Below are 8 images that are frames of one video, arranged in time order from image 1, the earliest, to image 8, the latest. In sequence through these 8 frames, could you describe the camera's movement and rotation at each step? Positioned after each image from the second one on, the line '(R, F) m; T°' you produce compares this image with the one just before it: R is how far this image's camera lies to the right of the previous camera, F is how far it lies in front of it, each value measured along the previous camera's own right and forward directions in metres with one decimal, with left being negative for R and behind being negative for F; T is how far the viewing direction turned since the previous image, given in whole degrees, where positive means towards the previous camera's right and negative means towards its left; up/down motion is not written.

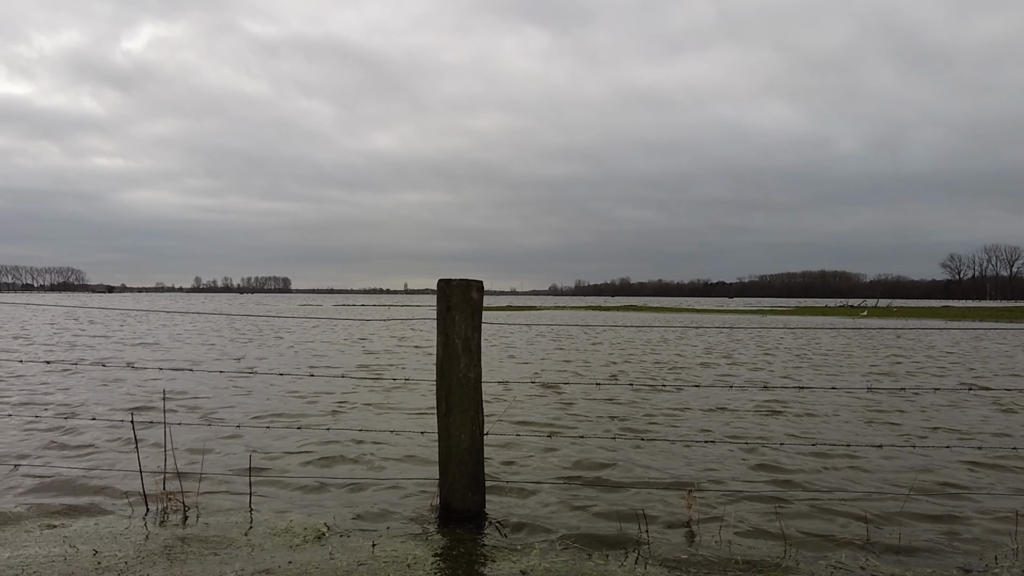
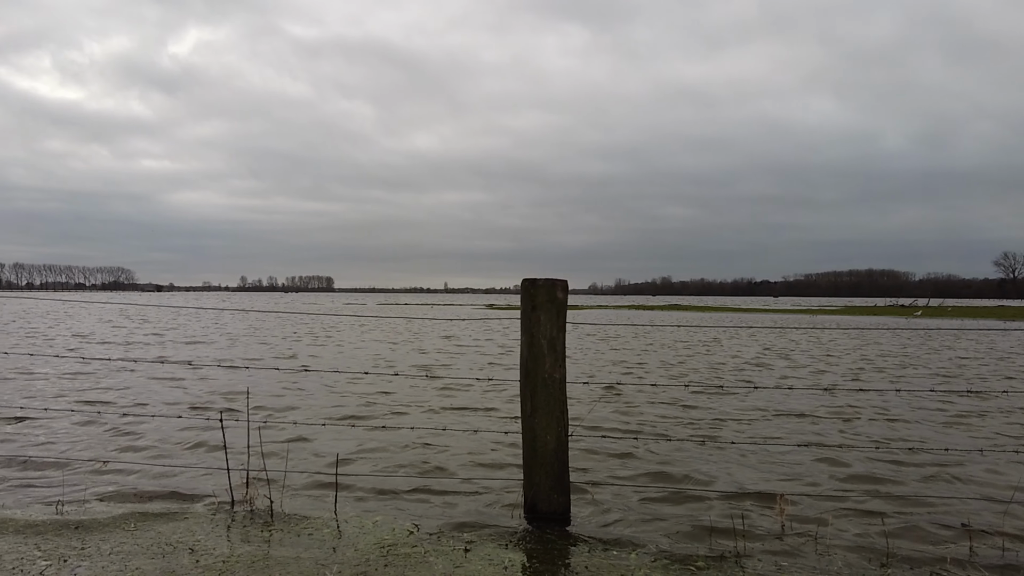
(-0.3, +0.1) m; -3°
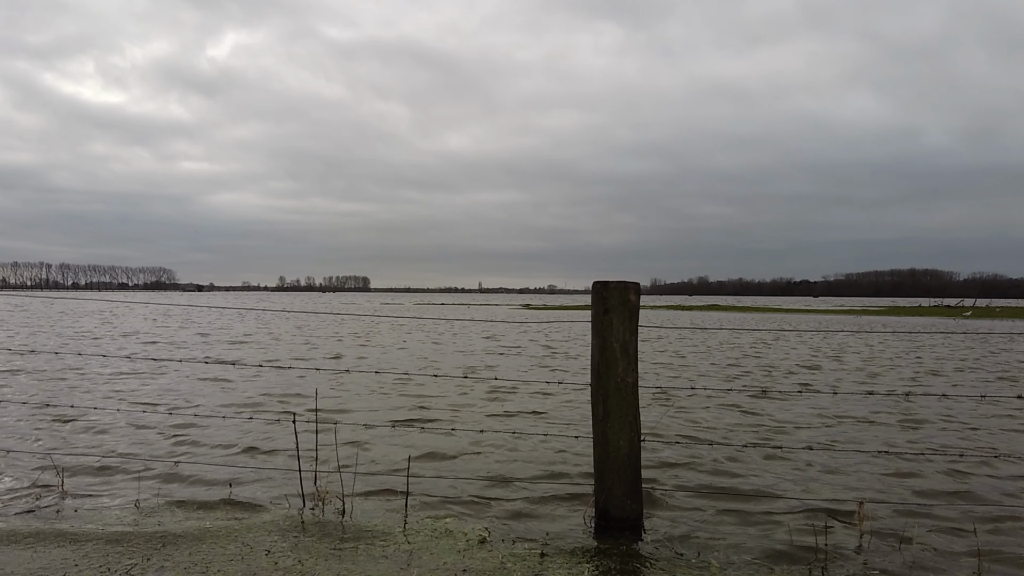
(-0.2, +0.1) m; -2°
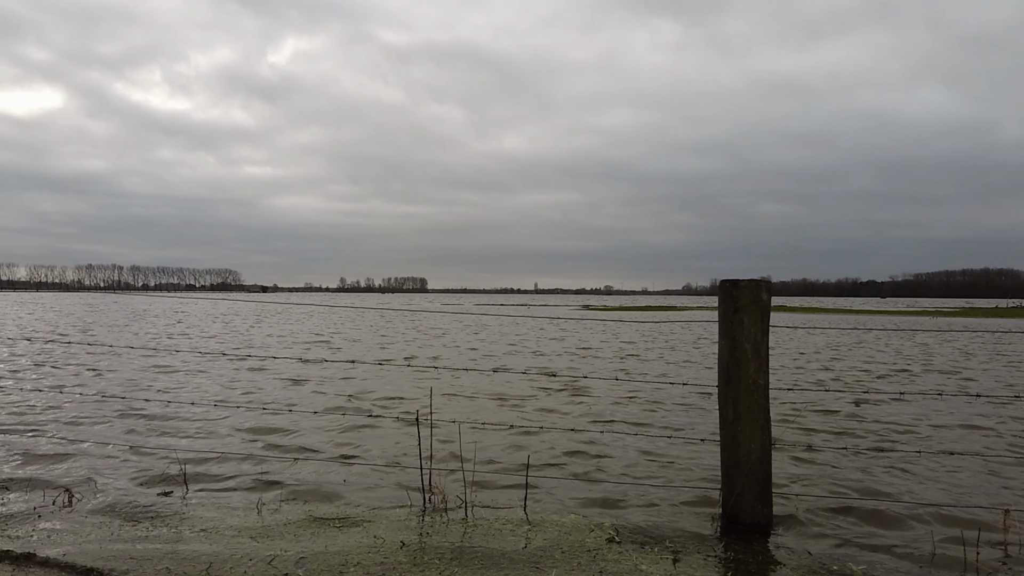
(-0.4, 0.0) m; -4°
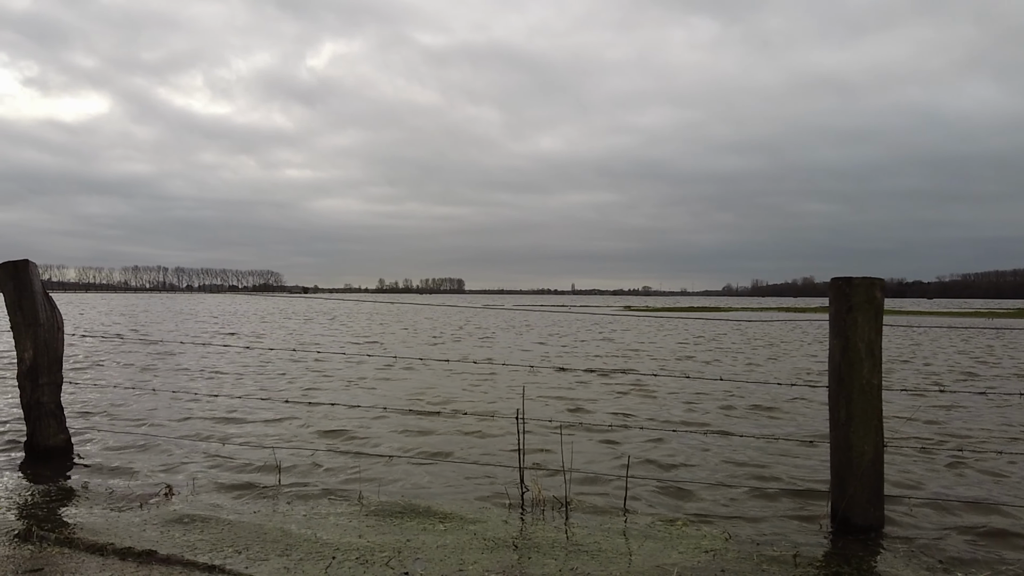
(-0.4, 0.0) m; -3°
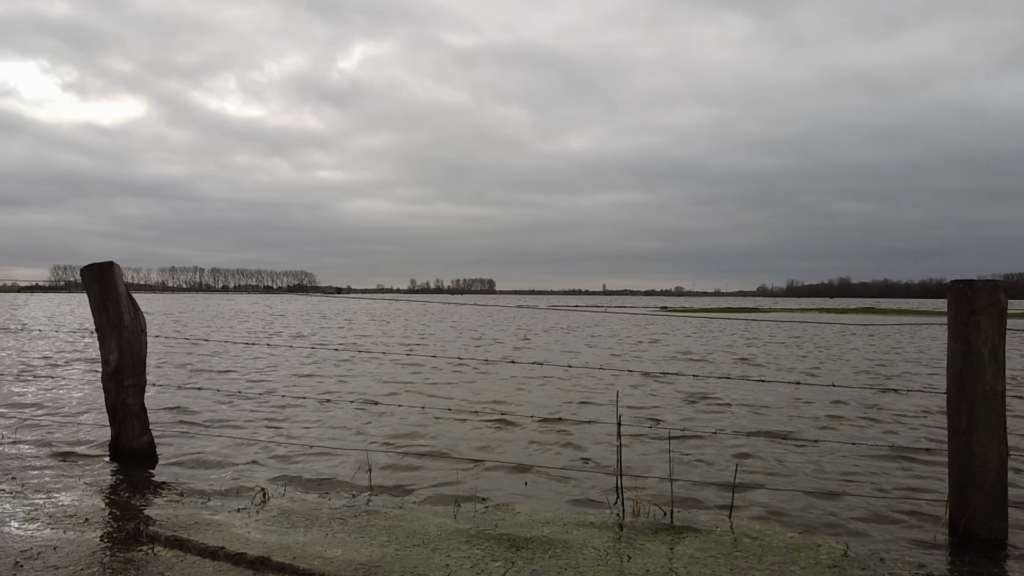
(-0.5, +0.1) m; -2°
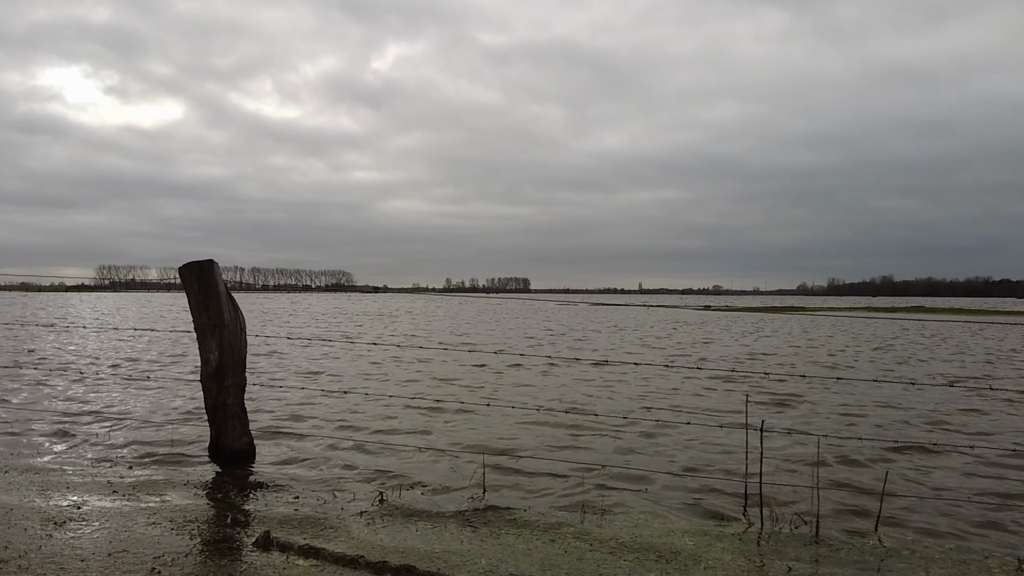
(-0.6, +0.2) m; -3°
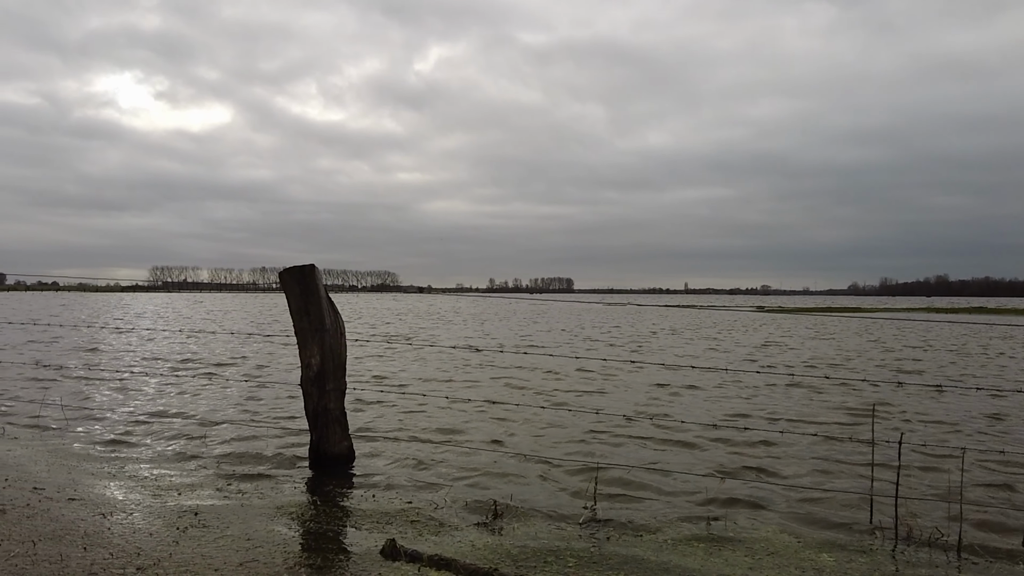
(-0.5, +0.1) m; -3°
